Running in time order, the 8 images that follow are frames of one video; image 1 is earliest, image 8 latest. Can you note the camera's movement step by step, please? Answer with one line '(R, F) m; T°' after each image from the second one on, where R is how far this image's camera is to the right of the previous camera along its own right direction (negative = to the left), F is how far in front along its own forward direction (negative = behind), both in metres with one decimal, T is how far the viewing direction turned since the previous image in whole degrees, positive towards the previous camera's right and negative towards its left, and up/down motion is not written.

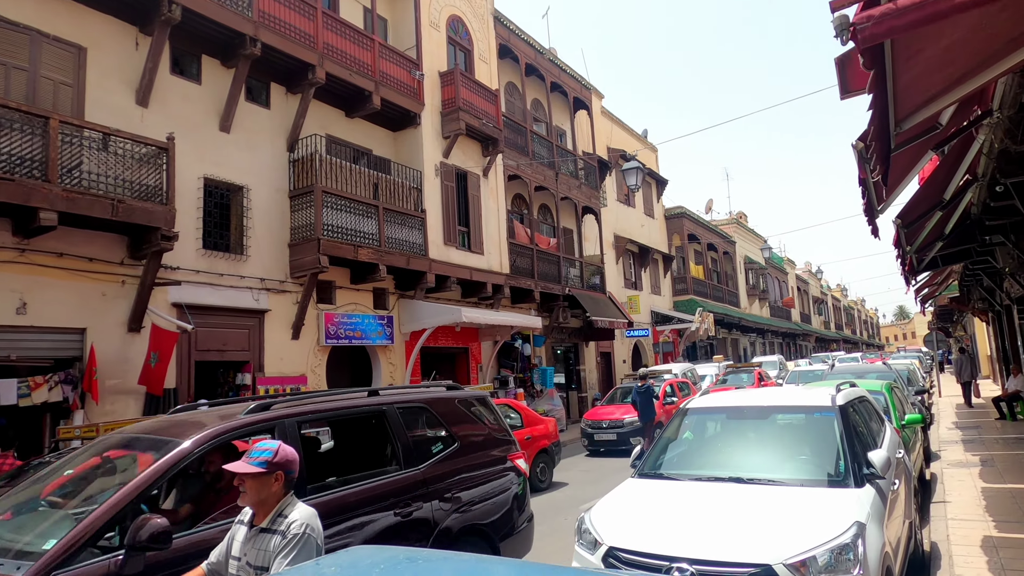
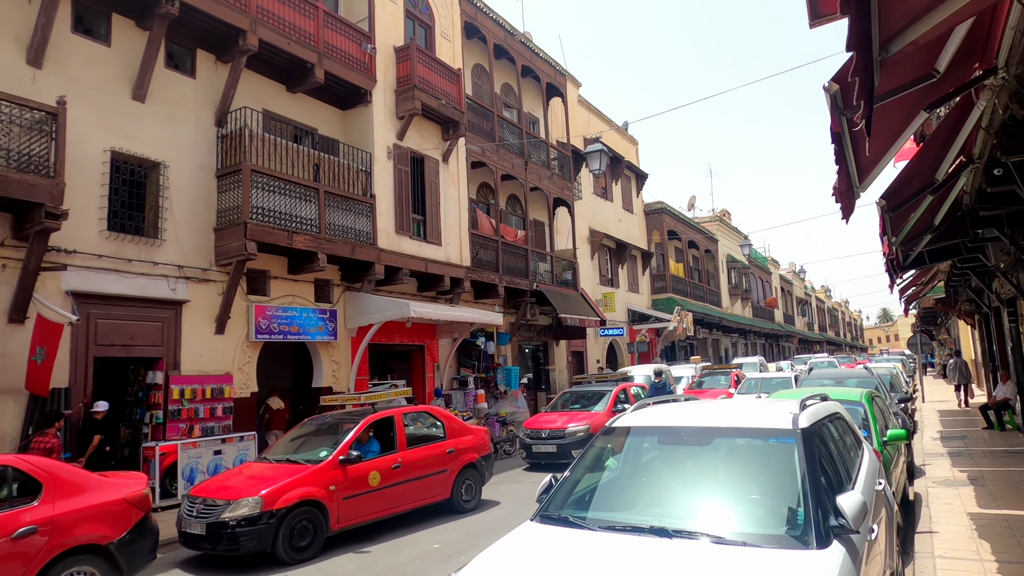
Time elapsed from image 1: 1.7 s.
(+0.7, +1.1) m; +1°
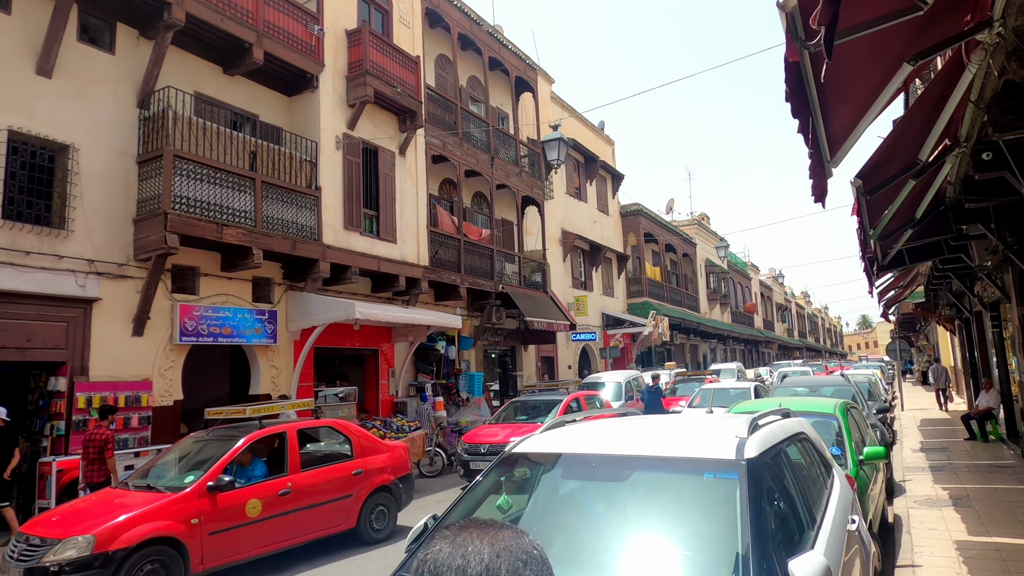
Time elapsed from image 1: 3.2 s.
(+0.5, +0.9) m; +1°
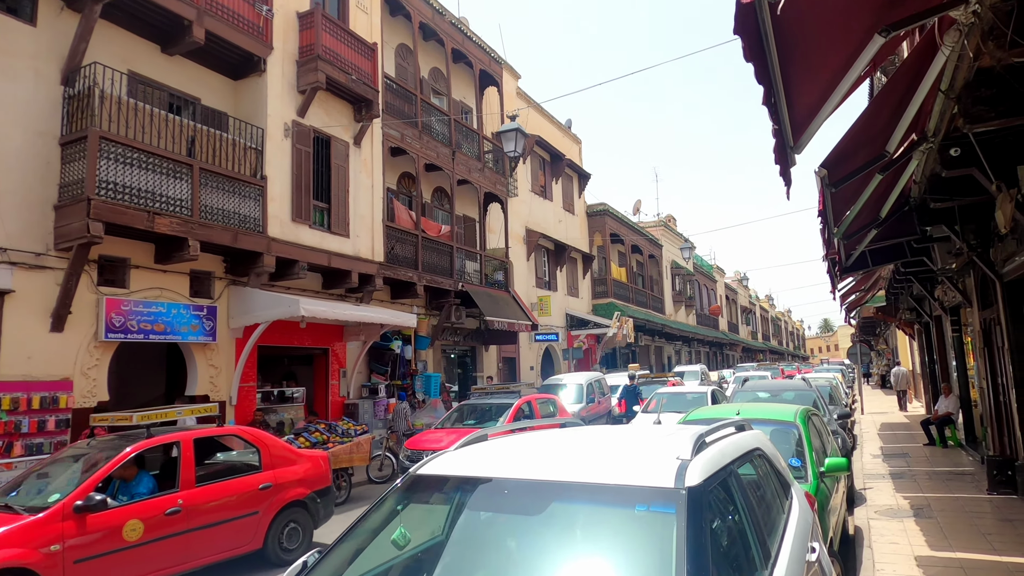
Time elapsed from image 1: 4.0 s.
(+0.3, +0.5) m; +3°
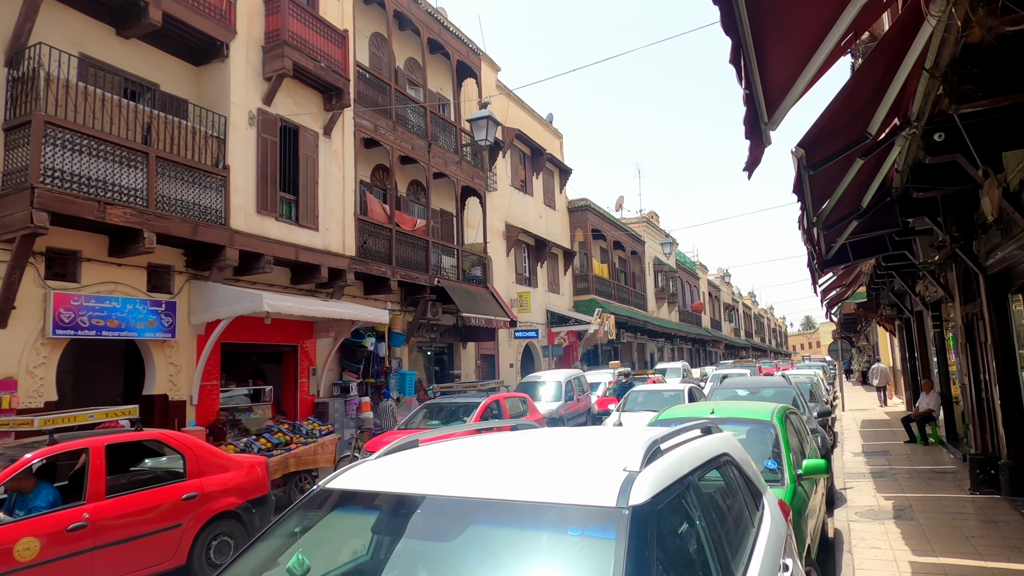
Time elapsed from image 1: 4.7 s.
(+0.2, +0.4) m; +1°
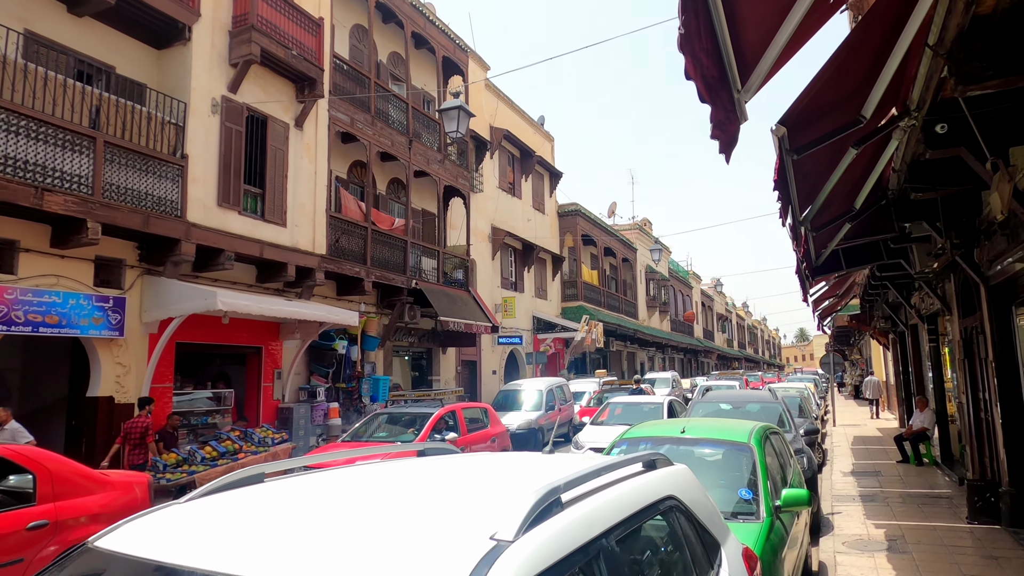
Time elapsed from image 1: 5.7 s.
(+0.4, +0.6) m; 0°
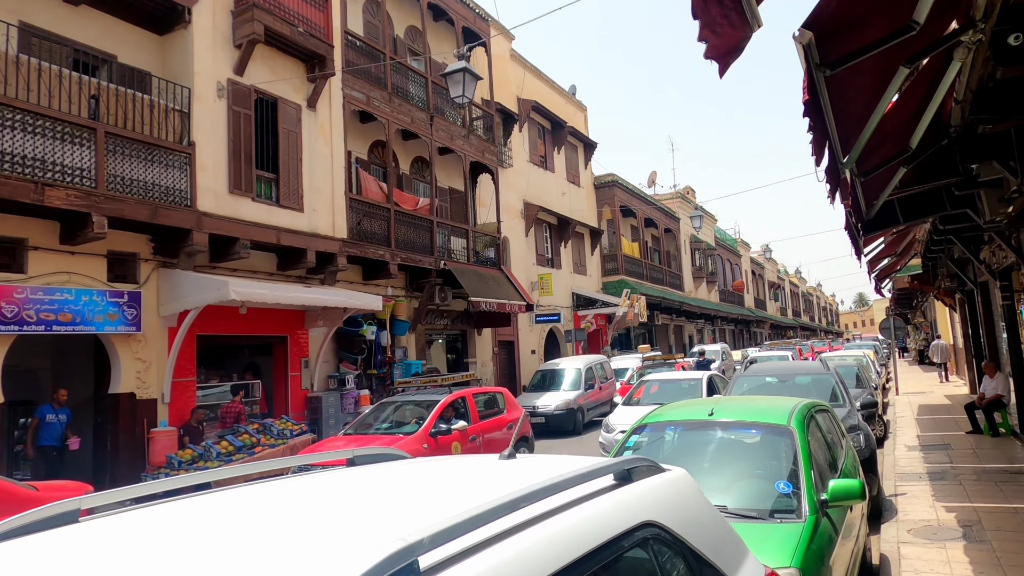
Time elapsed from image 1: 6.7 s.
(+0.4, +0.6) m; -4°
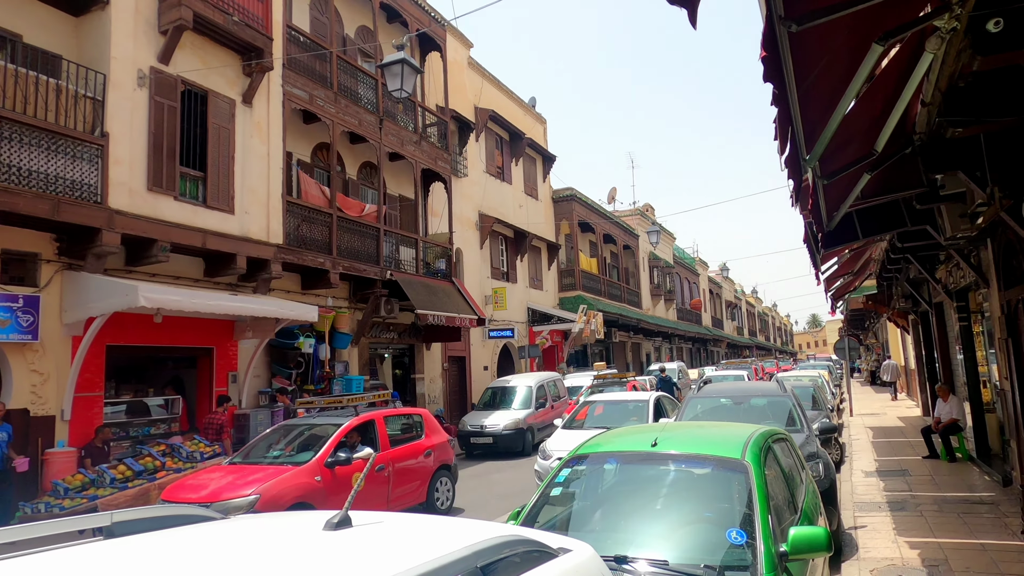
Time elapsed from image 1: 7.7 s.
(+0.3, +0.7) m; +3°
